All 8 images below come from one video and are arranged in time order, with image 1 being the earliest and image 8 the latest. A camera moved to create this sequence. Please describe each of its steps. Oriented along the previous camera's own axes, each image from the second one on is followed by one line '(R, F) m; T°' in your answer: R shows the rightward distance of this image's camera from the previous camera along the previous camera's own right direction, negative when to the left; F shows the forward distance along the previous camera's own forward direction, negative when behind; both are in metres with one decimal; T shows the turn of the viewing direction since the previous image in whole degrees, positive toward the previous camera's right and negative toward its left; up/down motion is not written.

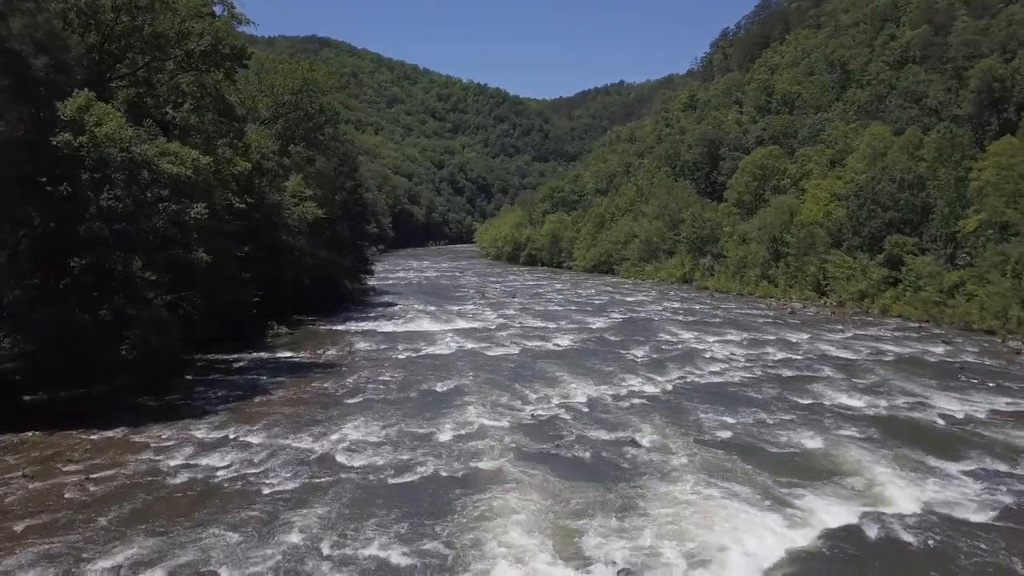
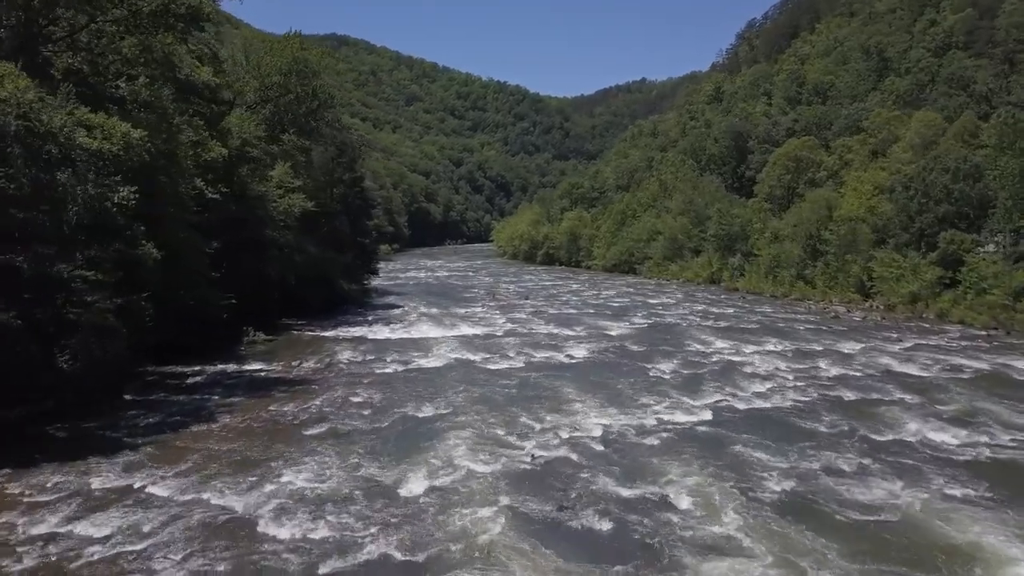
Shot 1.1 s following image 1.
(+0.4, +3.8) m; -1°
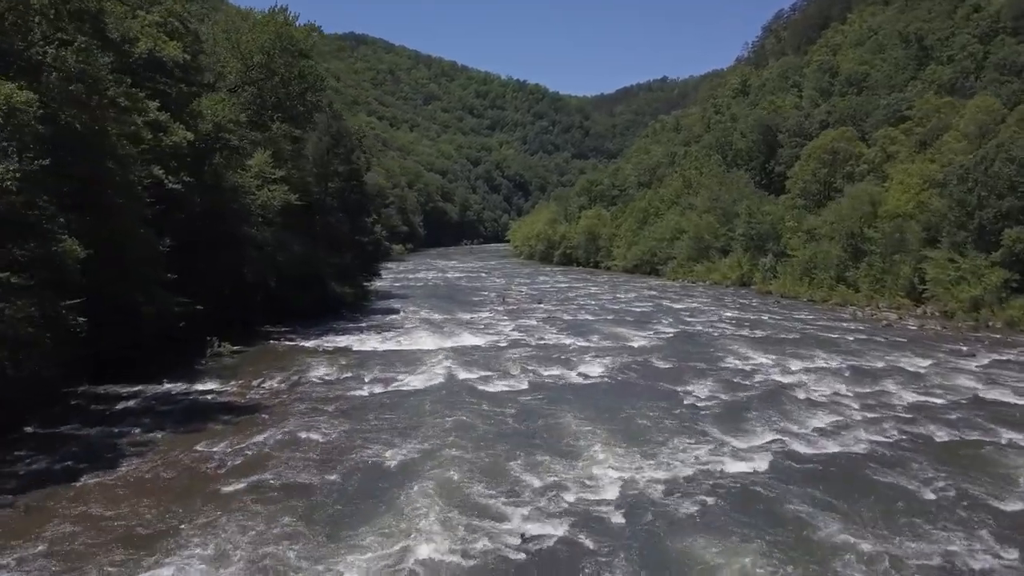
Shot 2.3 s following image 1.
(+0.4, +3.8) m; -1°
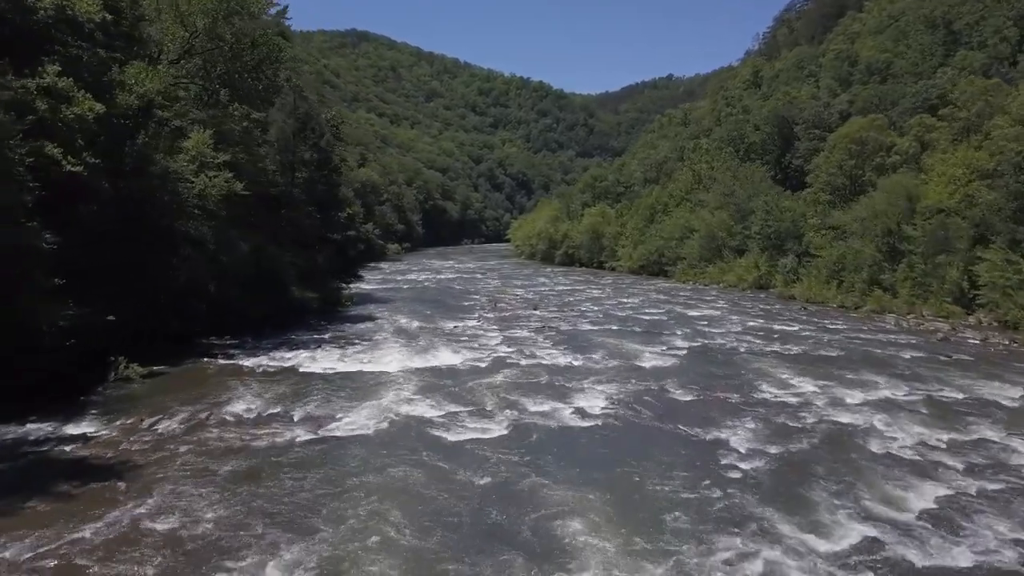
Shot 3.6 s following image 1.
(+0.5, +4.7) m; 0°
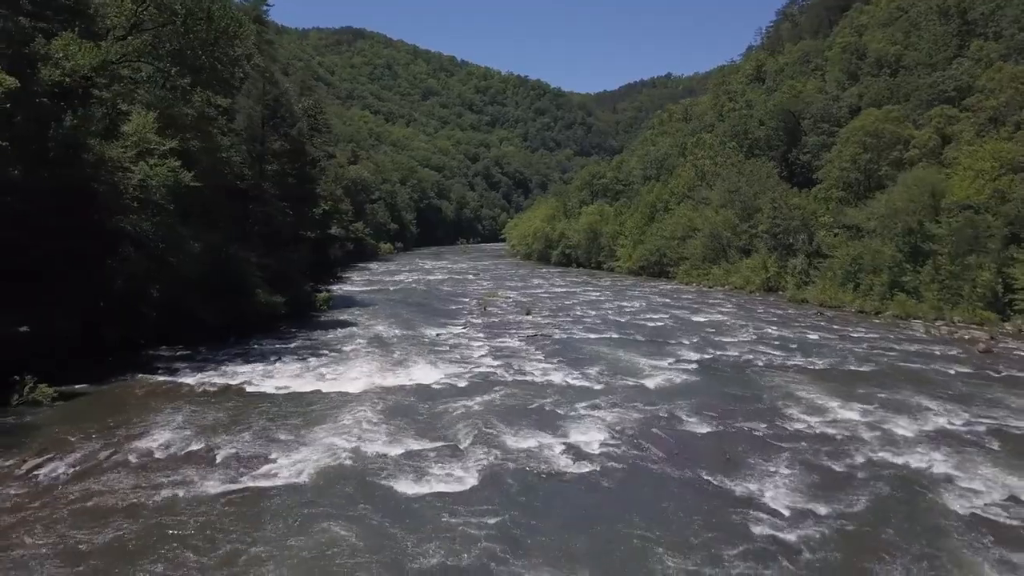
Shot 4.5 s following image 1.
(+0.3, +3.0) m; 0°
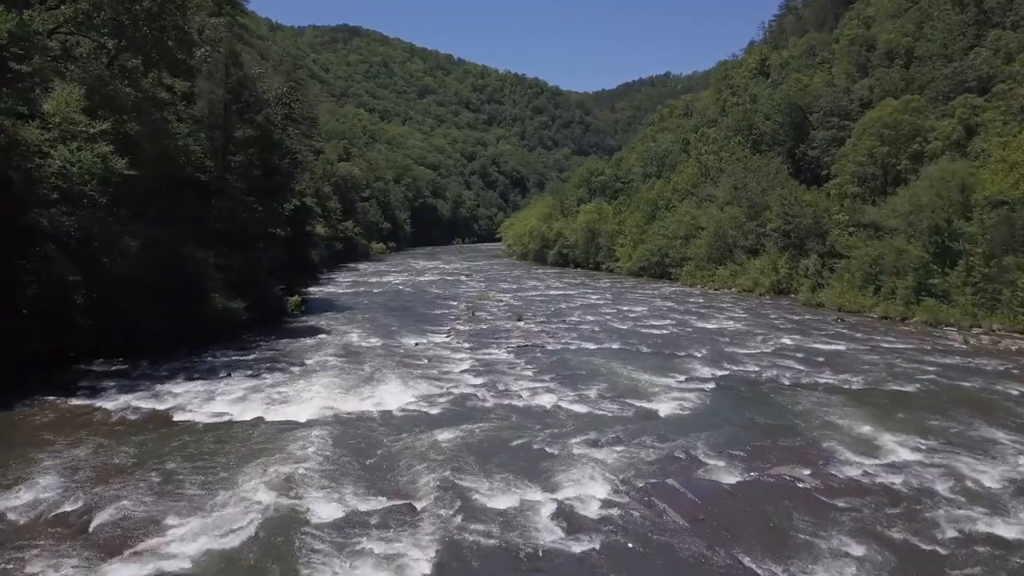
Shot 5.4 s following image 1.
(+0.3, +3.0) m; 0°
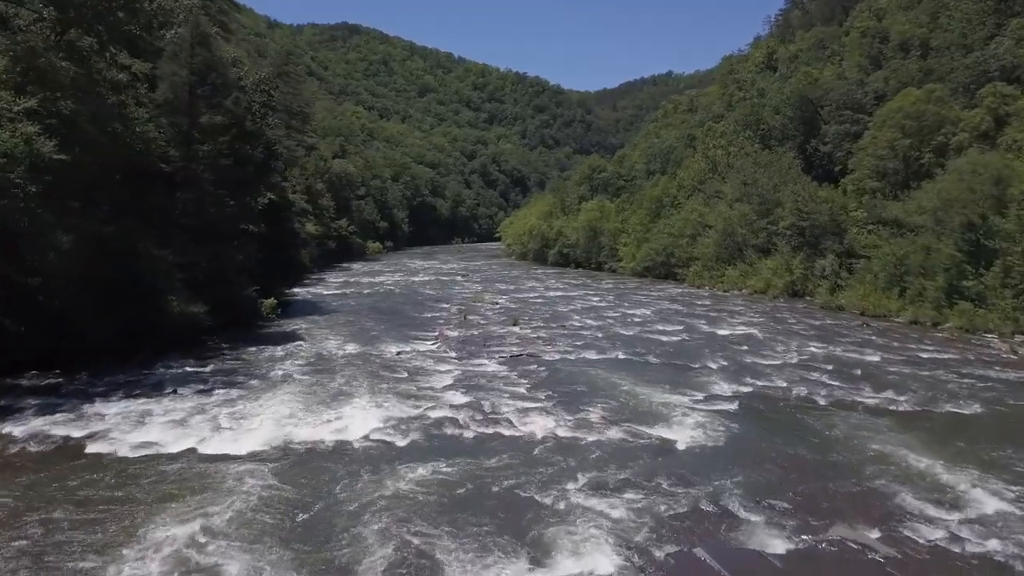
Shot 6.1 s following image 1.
(+0.2, +2.6) m; 0°
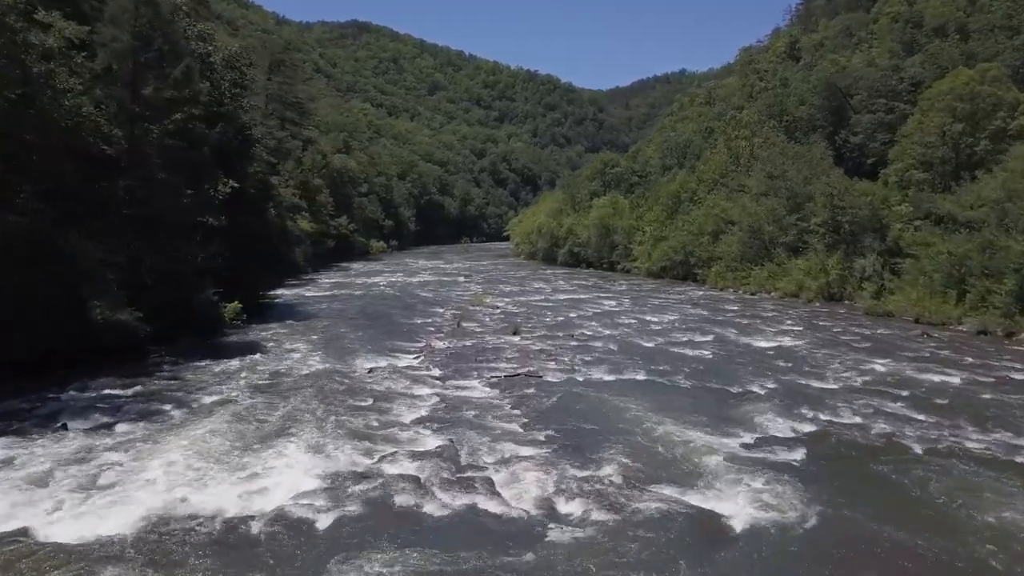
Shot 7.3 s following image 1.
(+0.3, +3.9) m; -1°
